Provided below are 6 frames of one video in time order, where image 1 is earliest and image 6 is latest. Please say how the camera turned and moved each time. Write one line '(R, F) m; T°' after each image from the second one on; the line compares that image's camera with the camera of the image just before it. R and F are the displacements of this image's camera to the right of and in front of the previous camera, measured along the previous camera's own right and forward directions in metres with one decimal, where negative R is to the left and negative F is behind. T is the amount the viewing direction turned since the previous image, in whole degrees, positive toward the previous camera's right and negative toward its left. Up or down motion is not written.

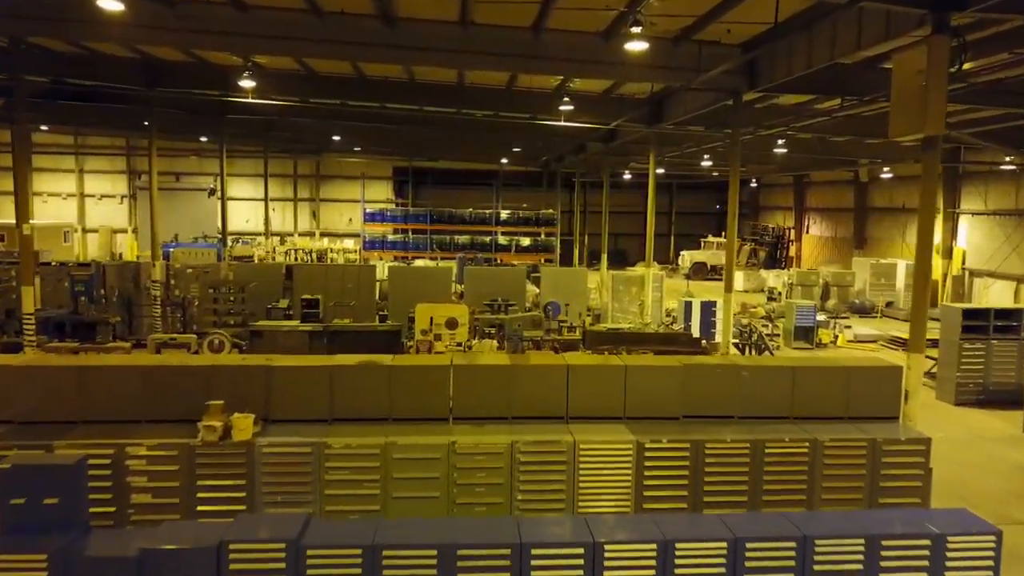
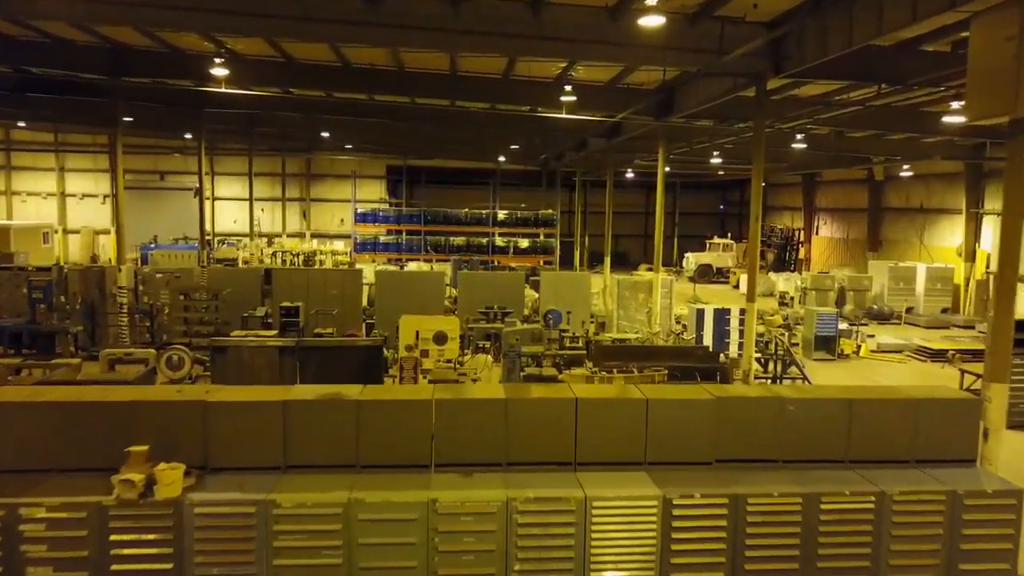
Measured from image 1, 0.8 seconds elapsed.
(0.0, +1.2) m; 0°
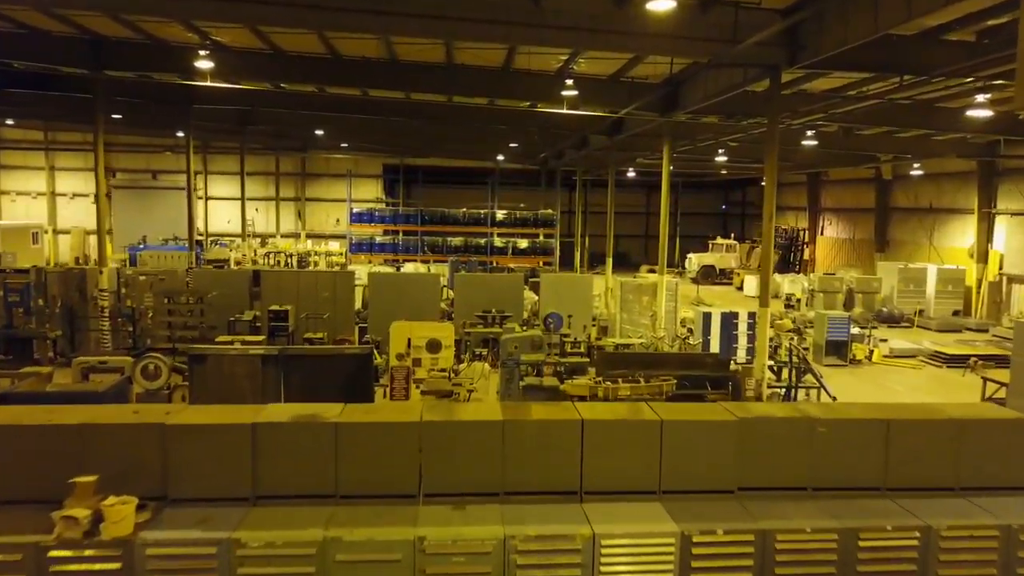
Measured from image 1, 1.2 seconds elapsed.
(0.0, +0.6) m; 0°
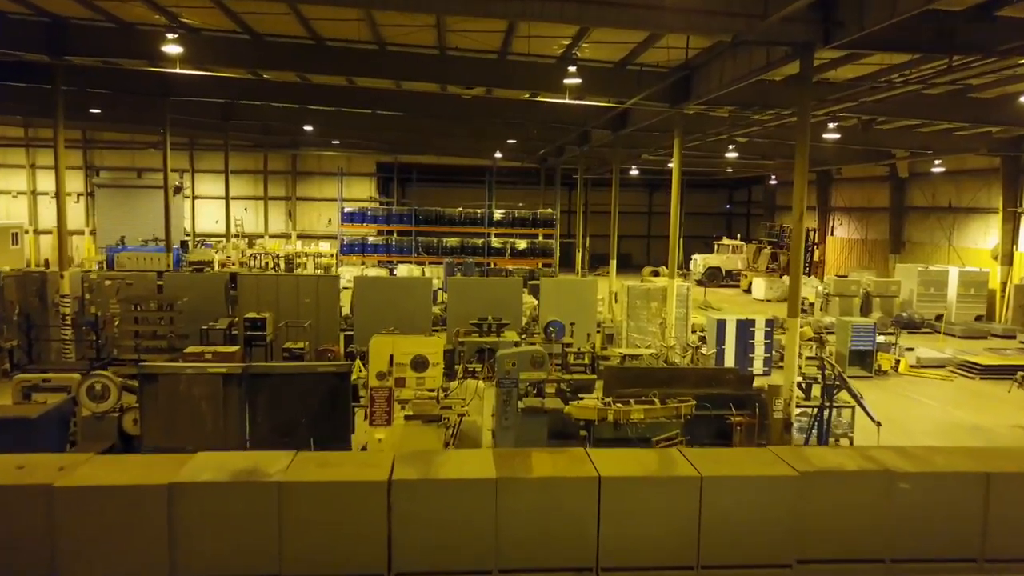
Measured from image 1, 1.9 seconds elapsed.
(0.0, +1.1) m; 0°
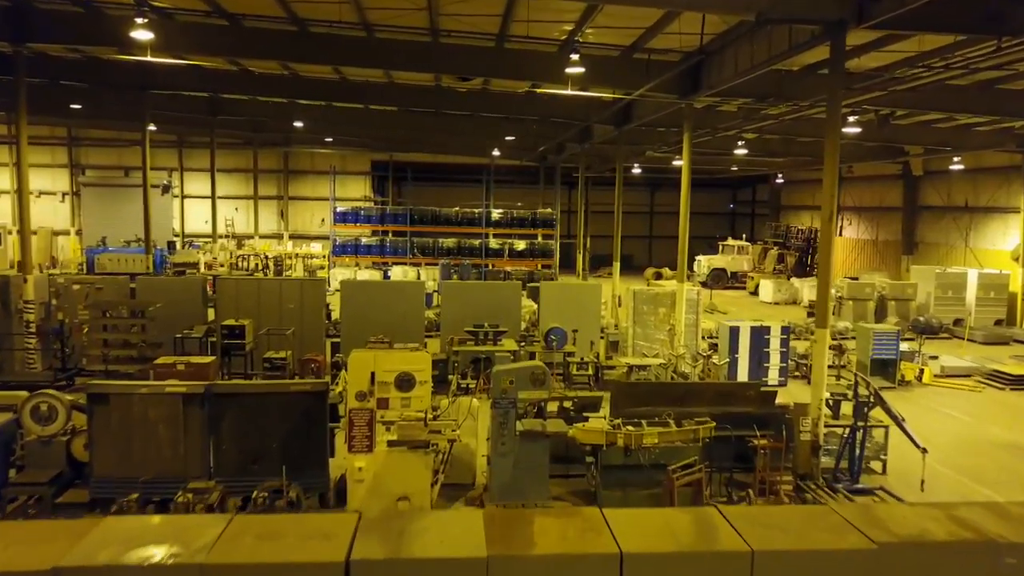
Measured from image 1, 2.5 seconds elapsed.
(0.0, +0.9) m; 0°
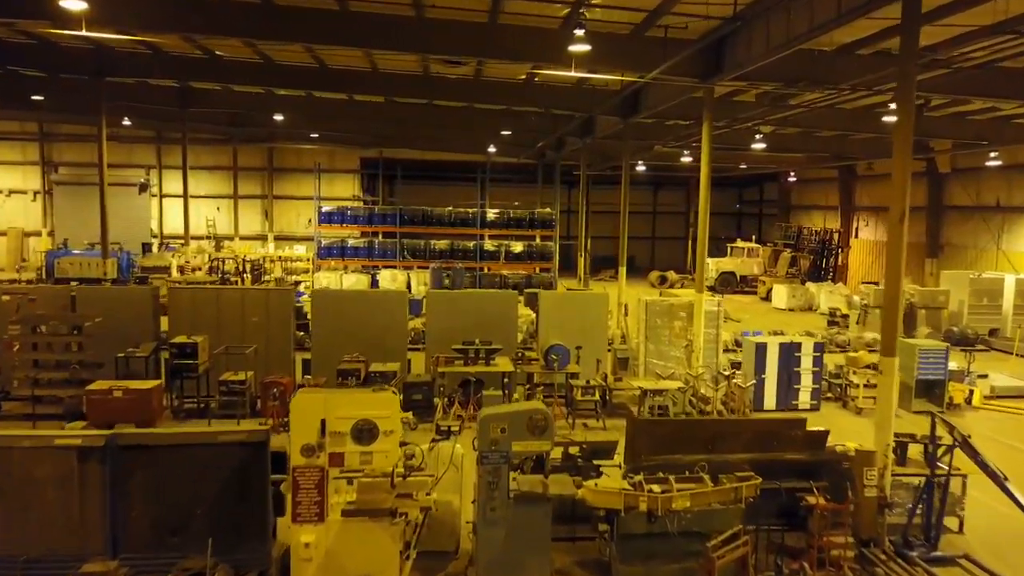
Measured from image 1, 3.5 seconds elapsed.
(0.0, +1.5) m; 0°
